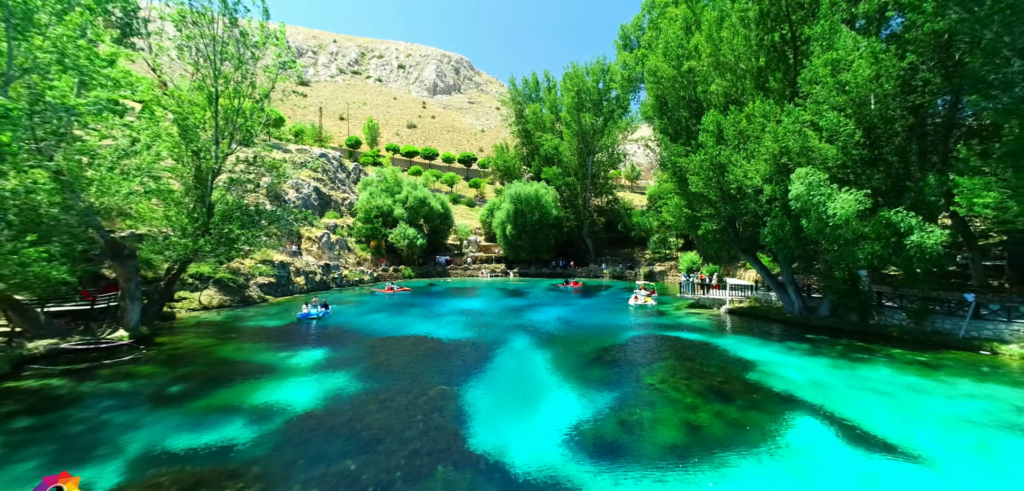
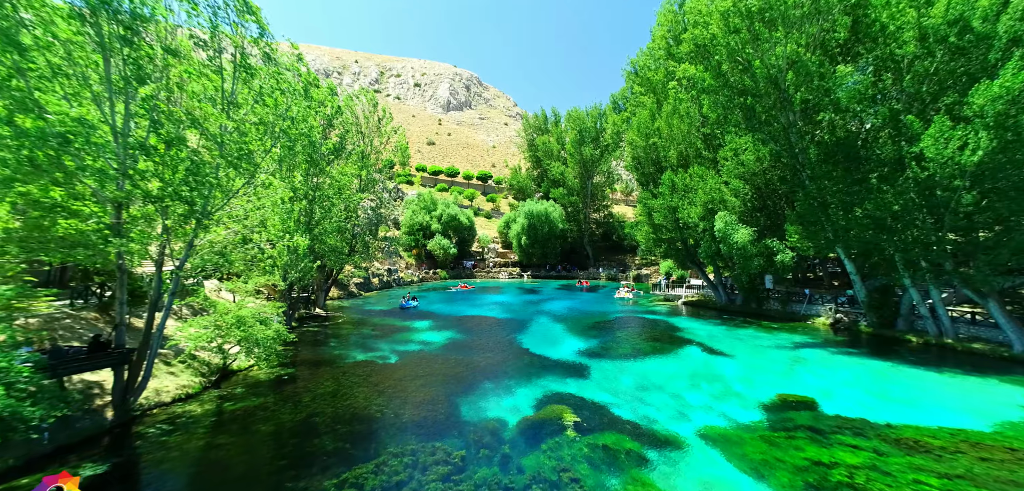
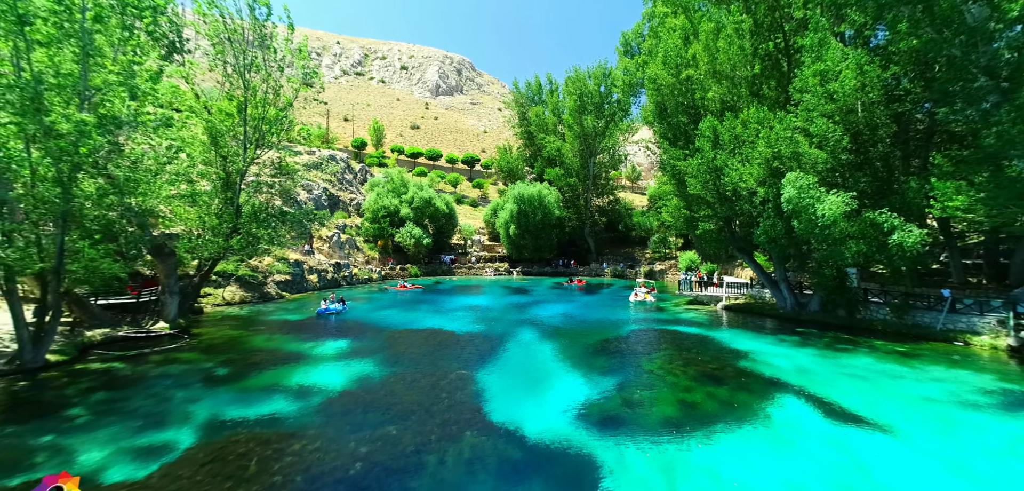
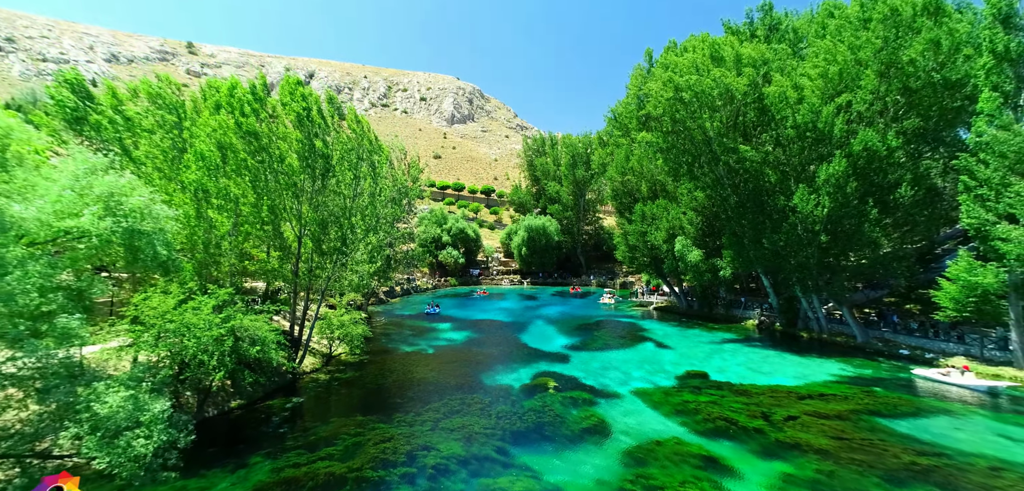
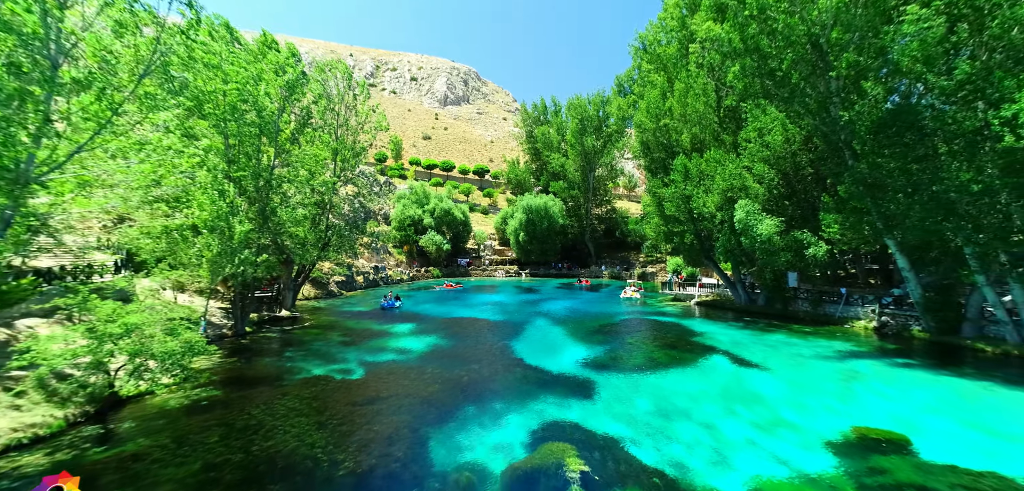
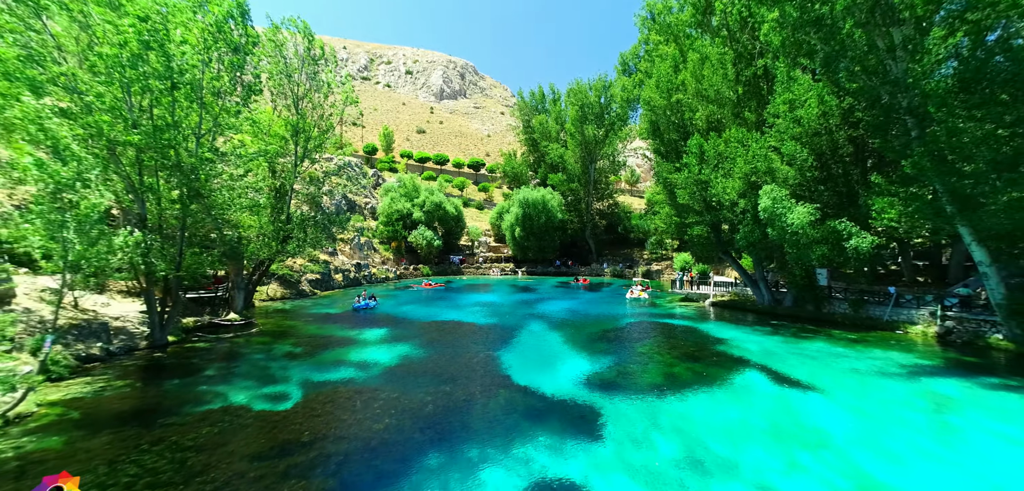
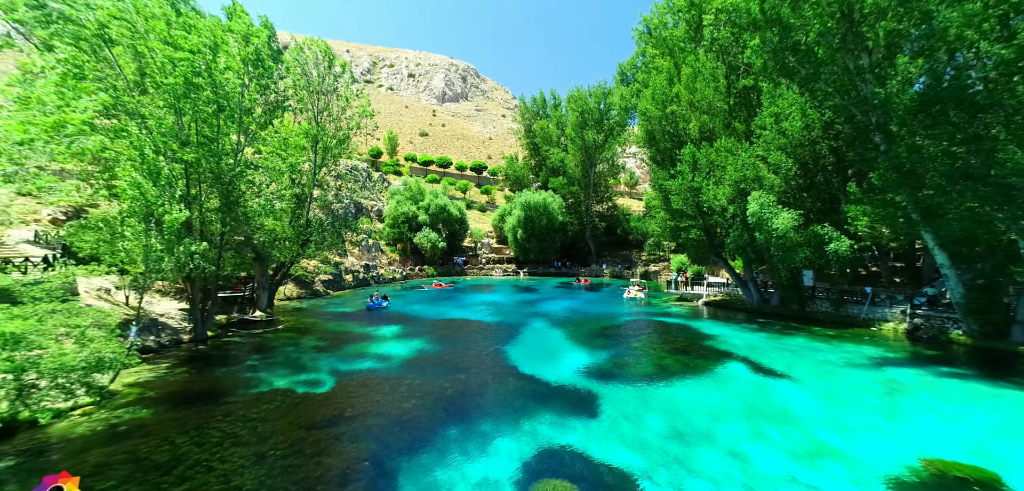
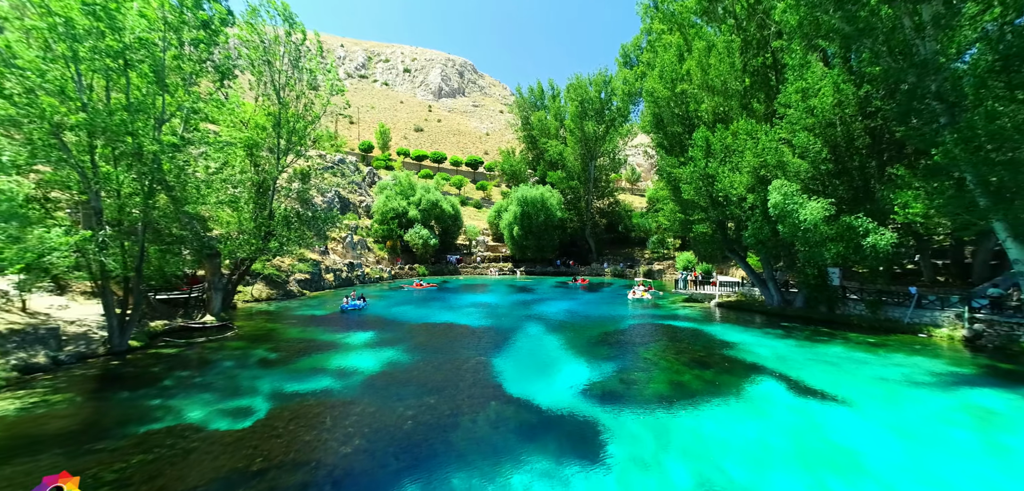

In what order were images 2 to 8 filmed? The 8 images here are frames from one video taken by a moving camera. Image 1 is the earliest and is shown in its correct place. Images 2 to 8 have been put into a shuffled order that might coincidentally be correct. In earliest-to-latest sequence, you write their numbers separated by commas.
3, 8, 6, 7, 5, 2, 4
